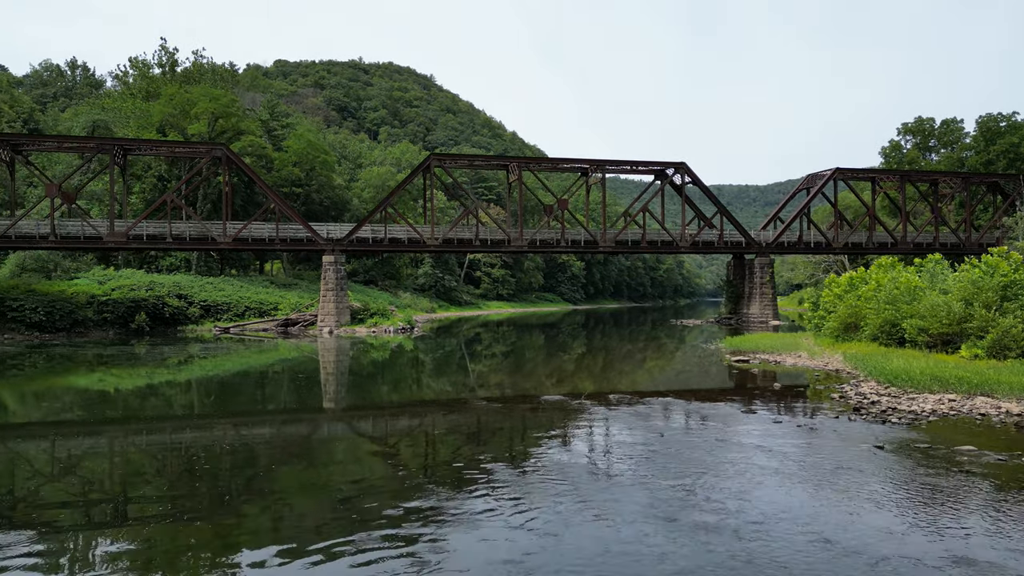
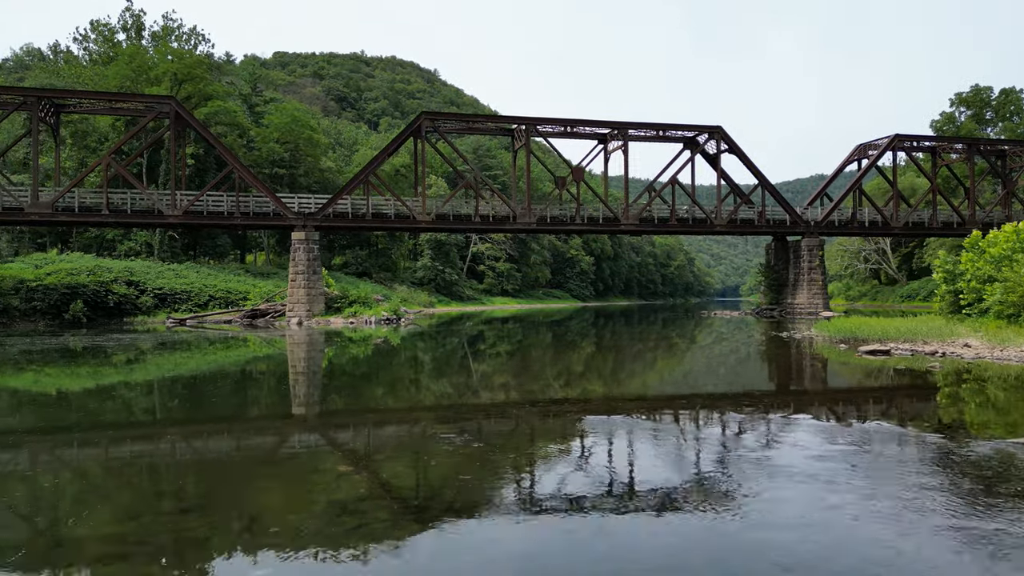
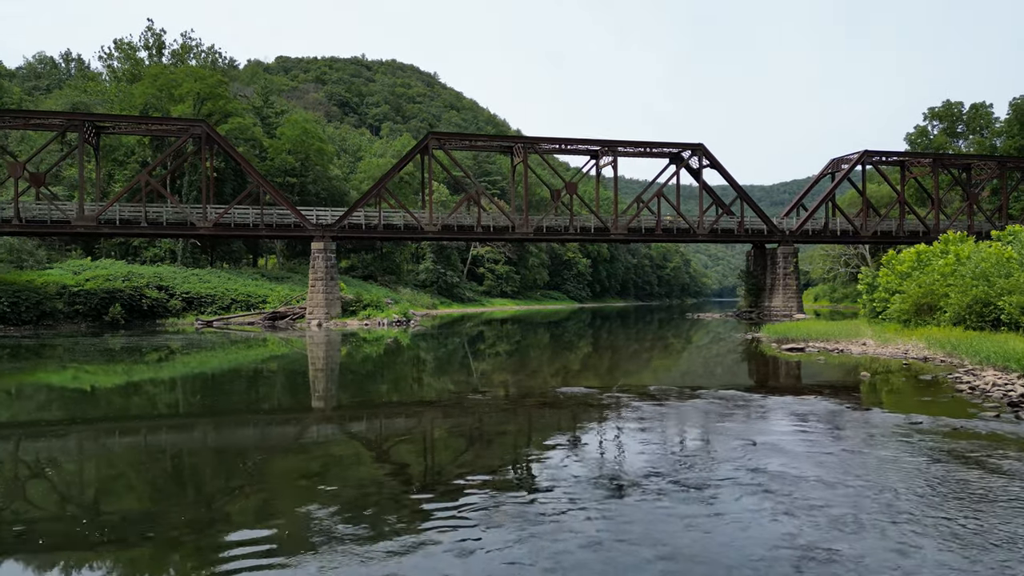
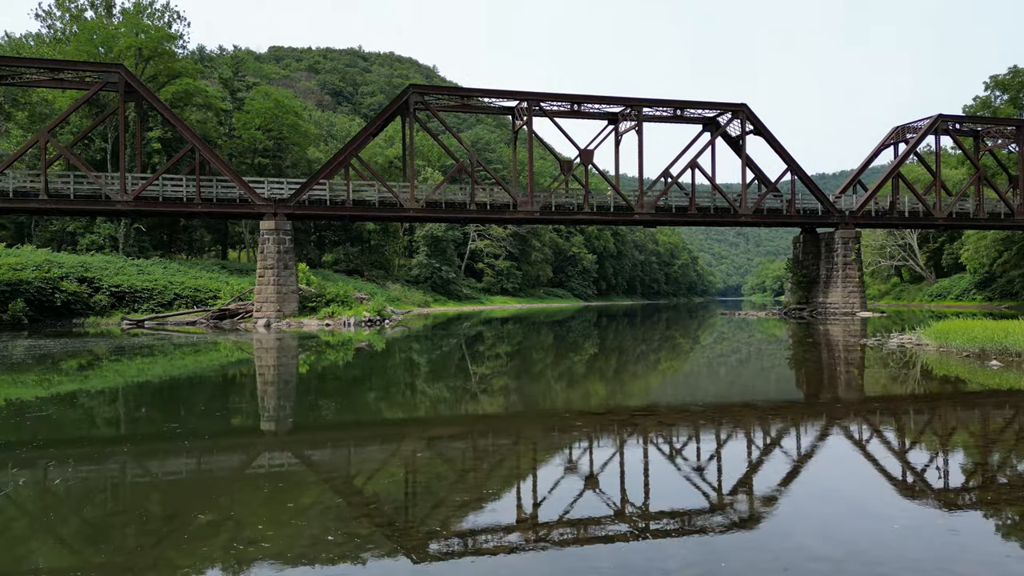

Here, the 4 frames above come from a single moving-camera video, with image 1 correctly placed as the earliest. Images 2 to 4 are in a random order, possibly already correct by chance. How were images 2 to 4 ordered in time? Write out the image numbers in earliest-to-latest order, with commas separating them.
3, 2, 4
